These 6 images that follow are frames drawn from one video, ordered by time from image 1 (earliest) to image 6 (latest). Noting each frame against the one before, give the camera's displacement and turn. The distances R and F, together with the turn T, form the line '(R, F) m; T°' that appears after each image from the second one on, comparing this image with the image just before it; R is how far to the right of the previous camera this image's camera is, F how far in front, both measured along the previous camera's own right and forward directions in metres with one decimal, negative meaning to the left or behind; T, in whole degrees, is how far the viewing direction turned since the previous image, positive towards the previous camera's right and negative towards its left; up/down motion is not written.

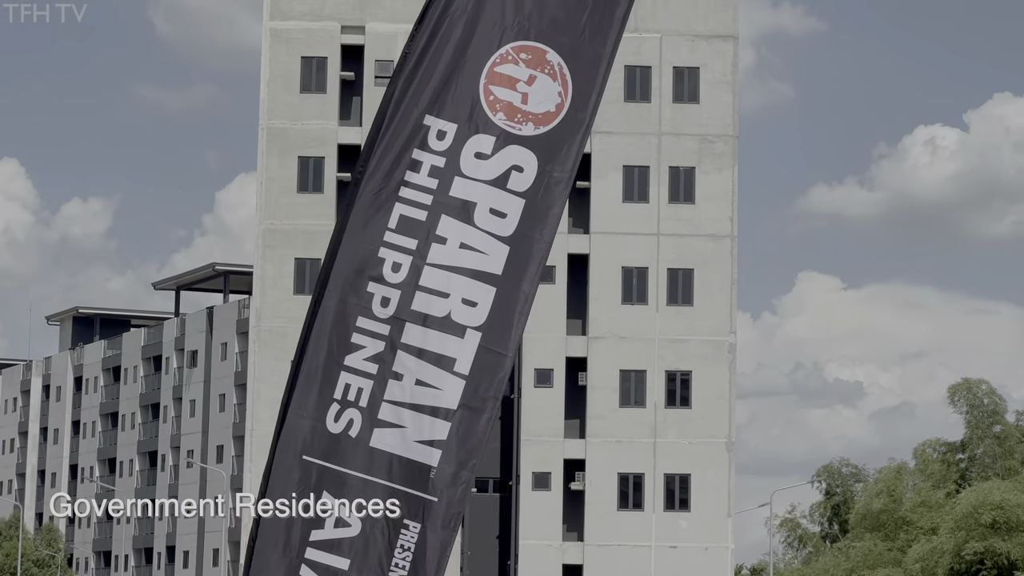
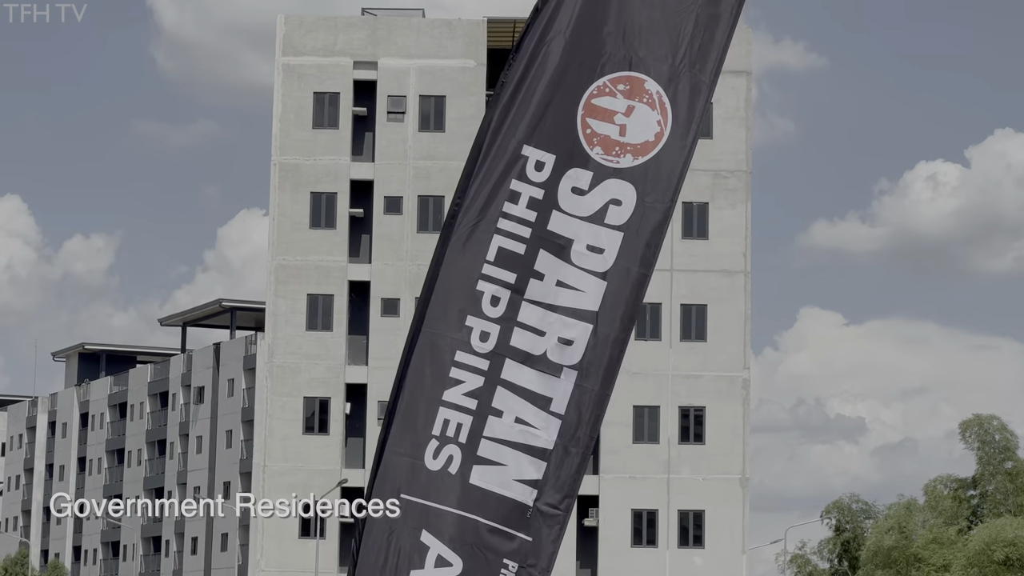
(-0.4, +0.2) m; 0°
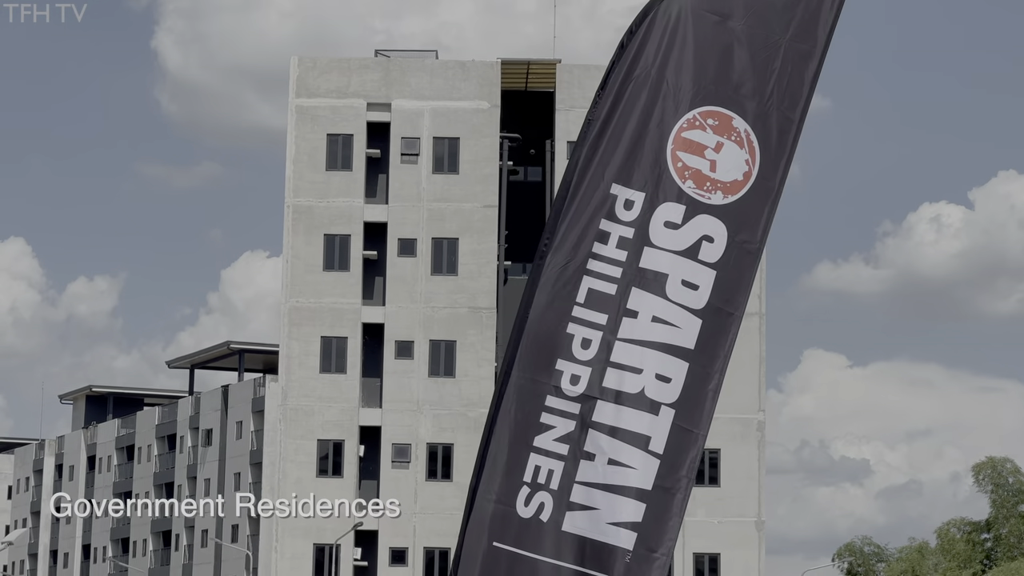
(-0.3, +0.2) m; 0°
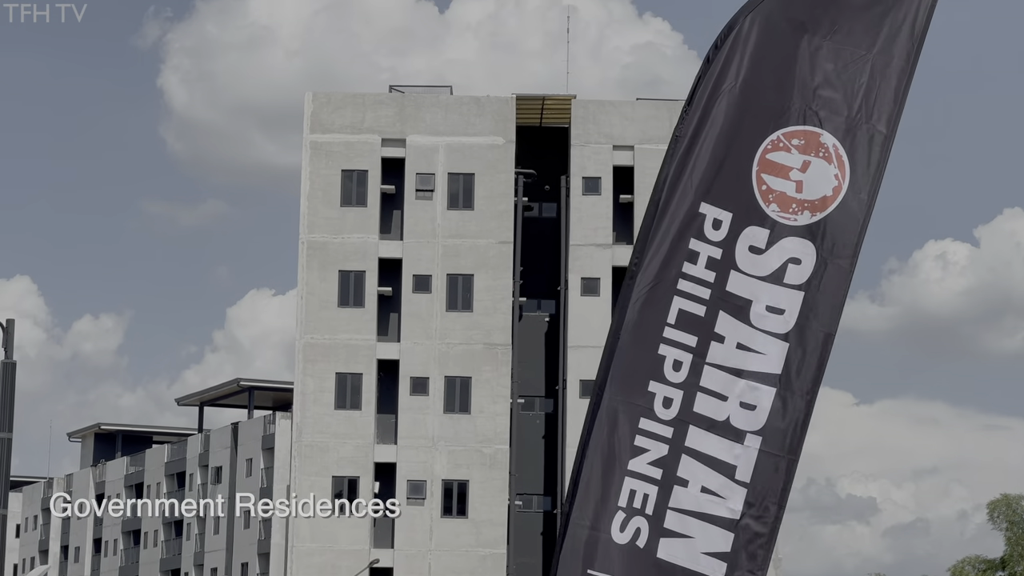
(-0.3, +0.2) m; 0°
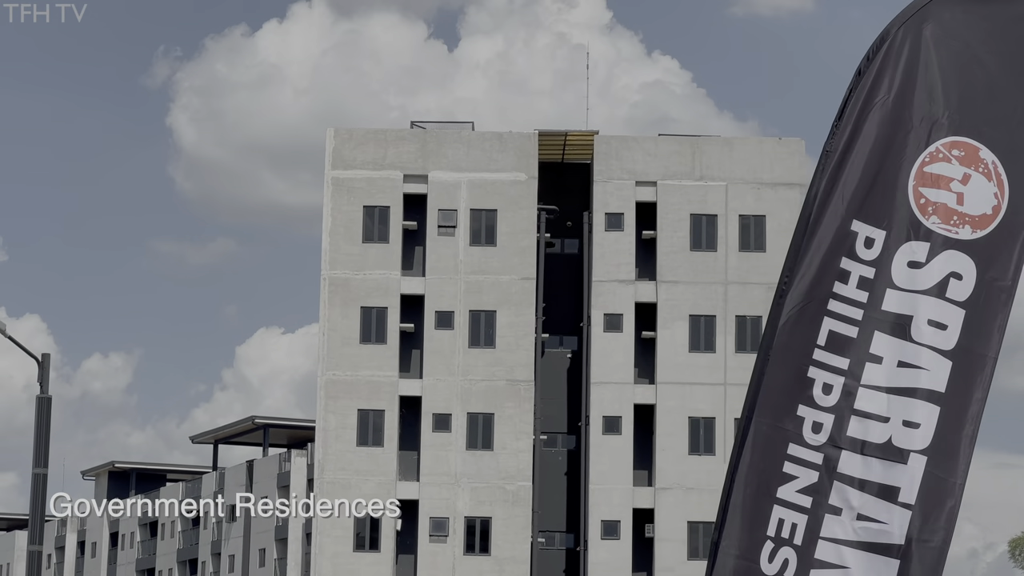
(-0.4, +0.3) m; 0°
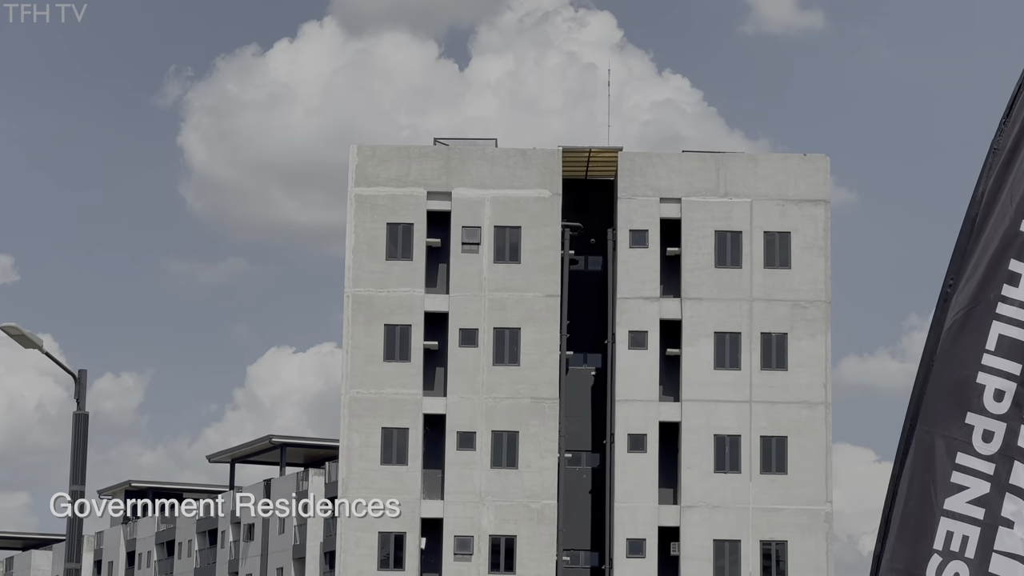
(-0.4, +0.3) m; 0°
